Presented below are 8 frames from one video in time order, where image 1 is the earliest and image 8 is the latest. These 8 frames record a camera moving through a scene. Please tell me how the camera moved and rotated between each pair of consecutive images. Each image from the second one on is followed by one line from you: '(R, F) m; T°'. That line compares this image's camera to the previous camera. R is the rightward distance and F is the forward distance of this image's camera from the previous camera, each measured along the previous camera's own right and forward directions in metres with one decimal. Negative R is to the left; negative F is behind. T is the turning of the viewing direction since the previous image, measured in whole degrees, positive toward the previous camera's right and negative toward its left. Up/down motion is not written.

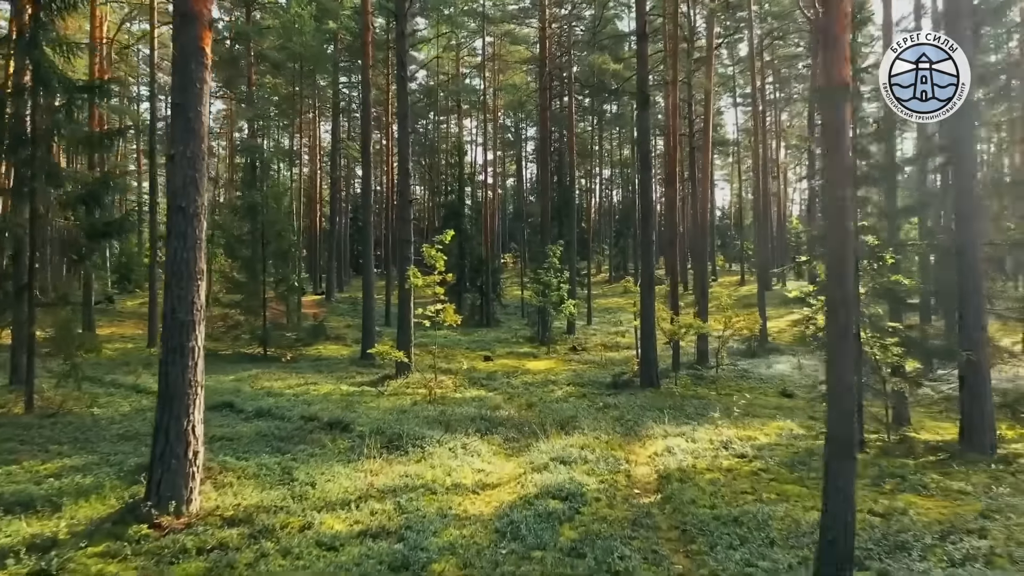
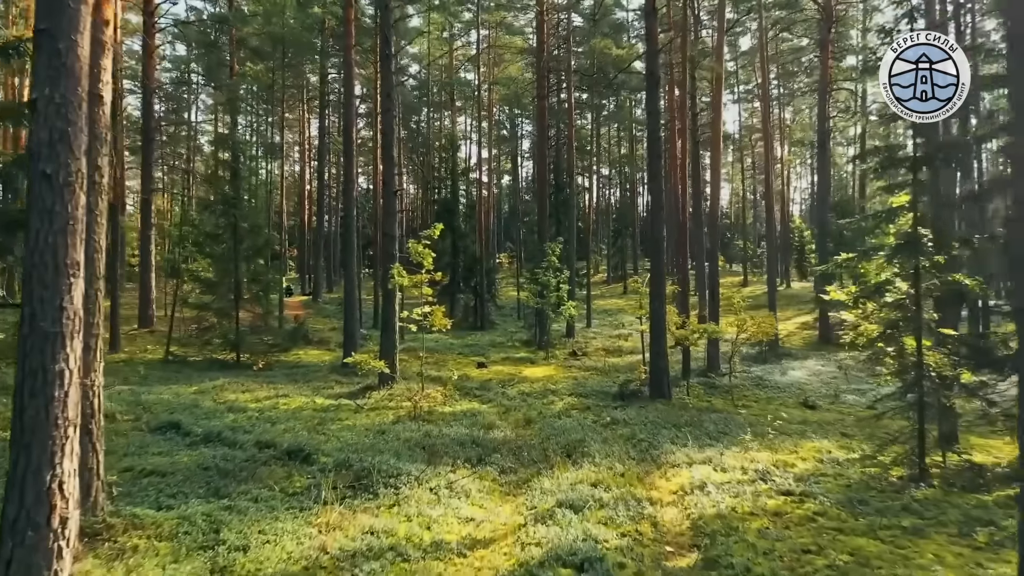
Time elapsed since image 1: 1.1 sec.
(0.0, +1.4) m; 0°
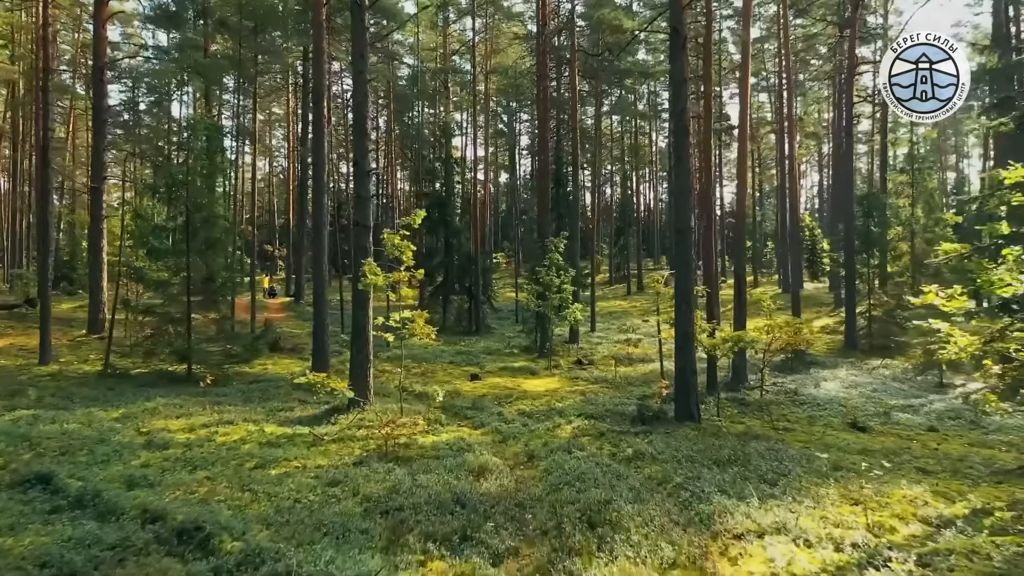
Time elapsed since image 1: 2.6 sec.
(0.0, +2.2) m; 0°
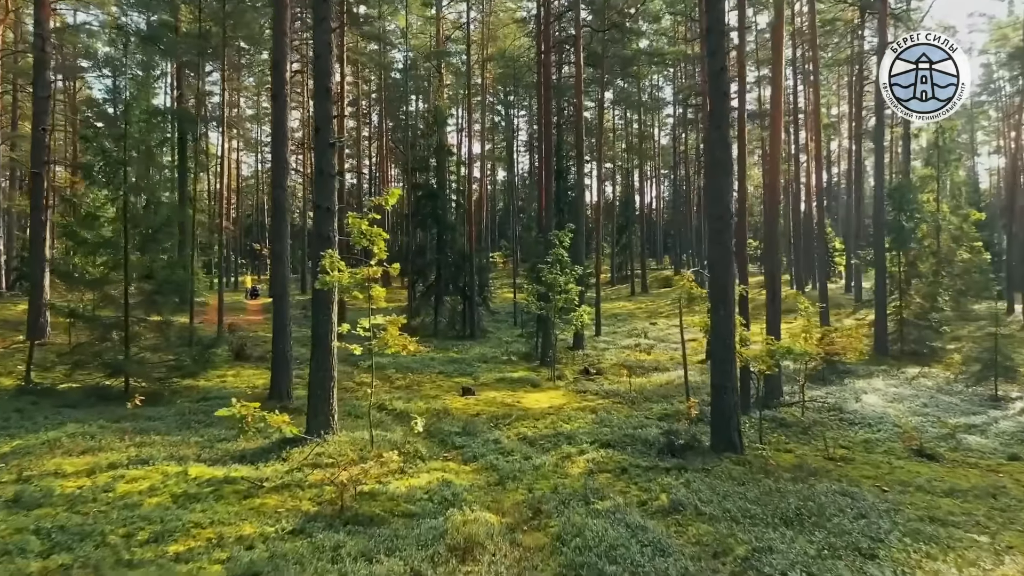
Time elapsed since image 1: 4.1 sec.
(0.0, +2.1) m; 0°
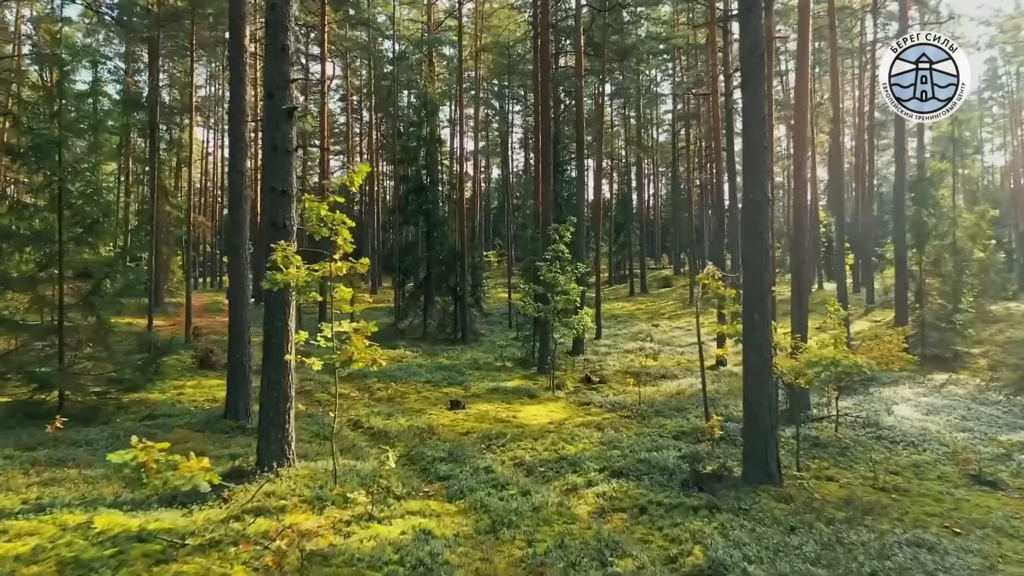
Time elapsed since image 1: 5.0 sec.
(0.0, +1.5) m; 0°
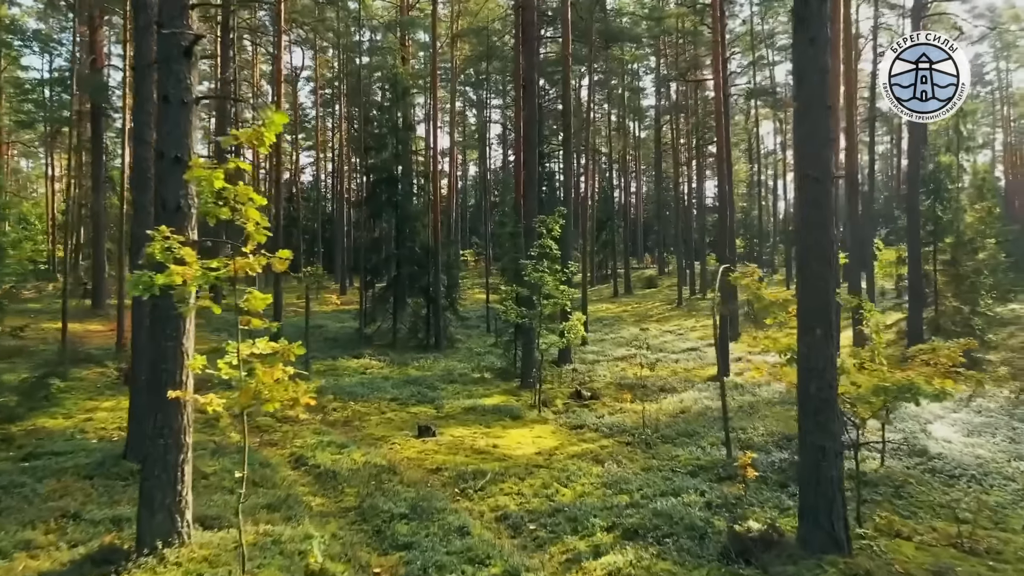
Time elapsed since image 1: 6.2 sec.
(0.0, +1.9) m; +1°
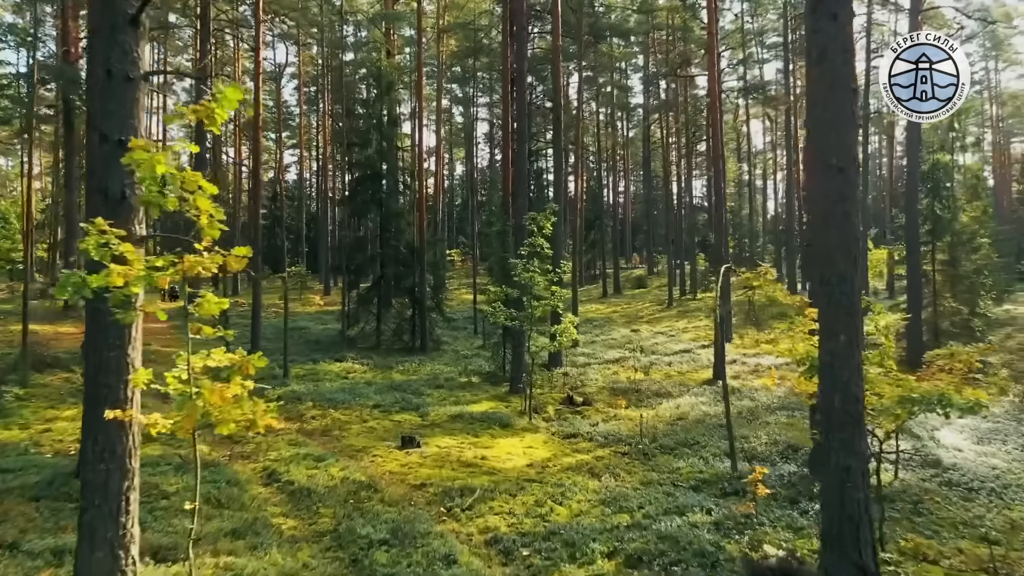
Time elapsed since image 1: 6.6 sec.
(0.0, +0.6) m; +1°
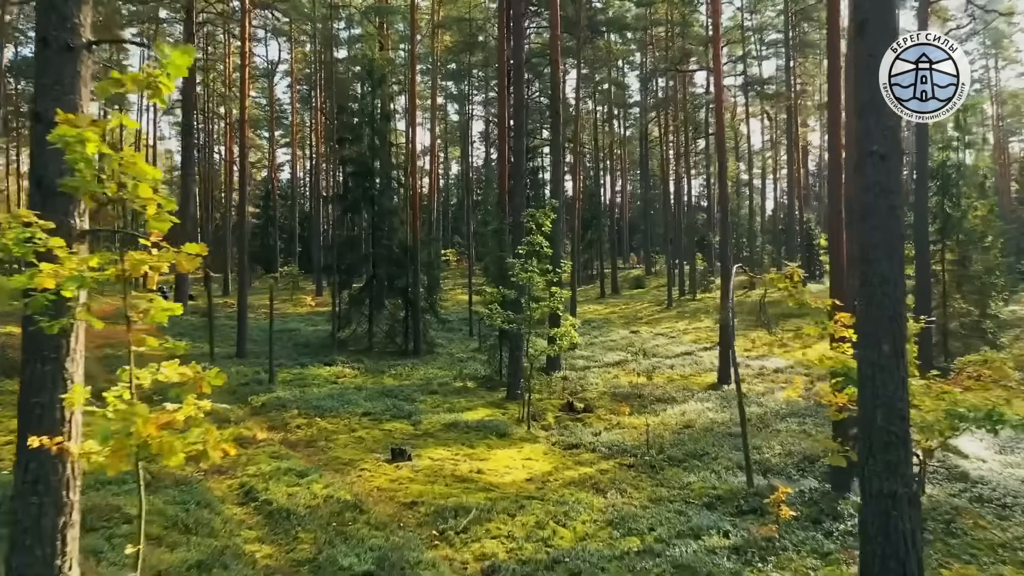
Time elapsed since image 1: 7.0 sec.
(0.0, +0.6) m; 0°
